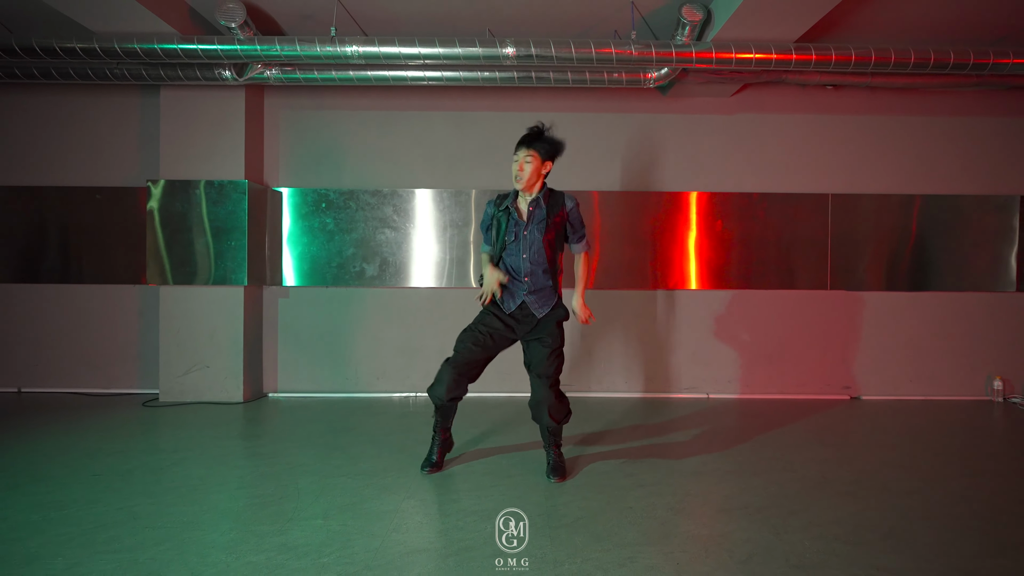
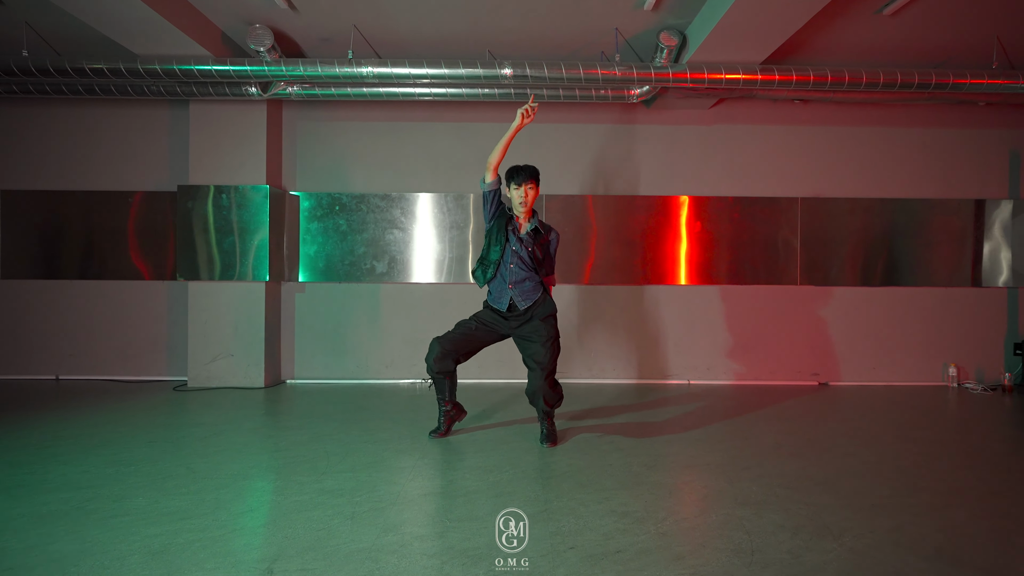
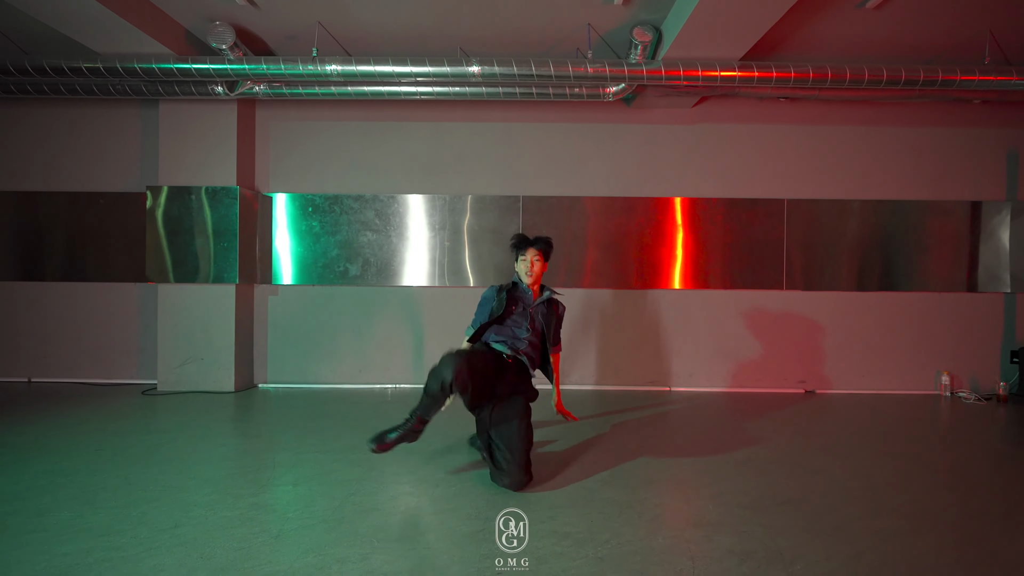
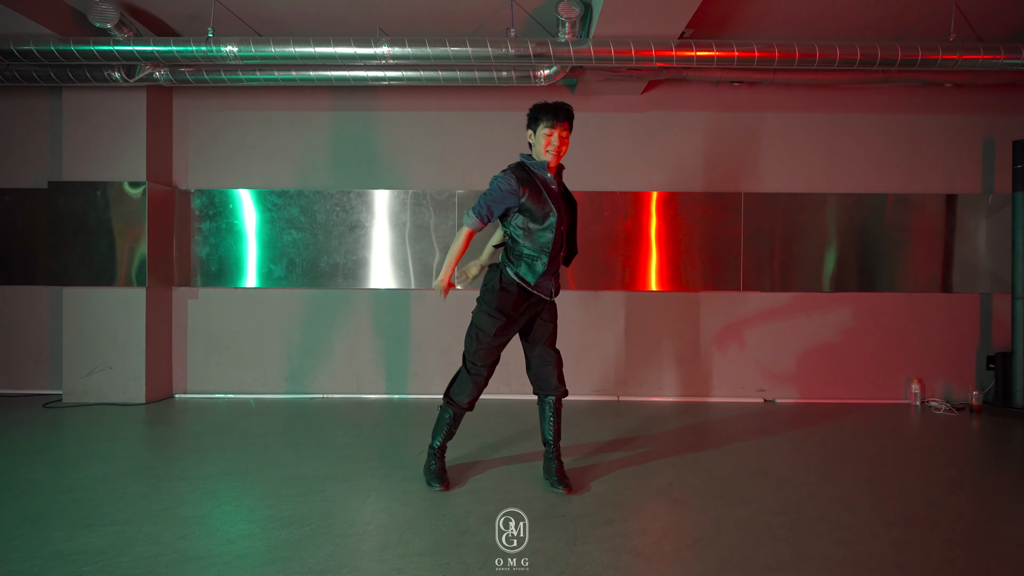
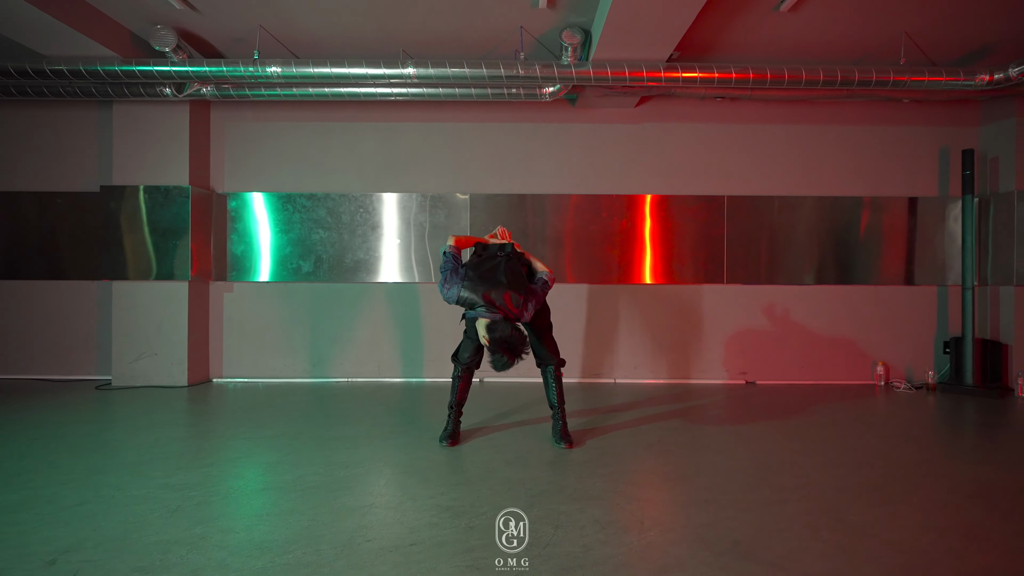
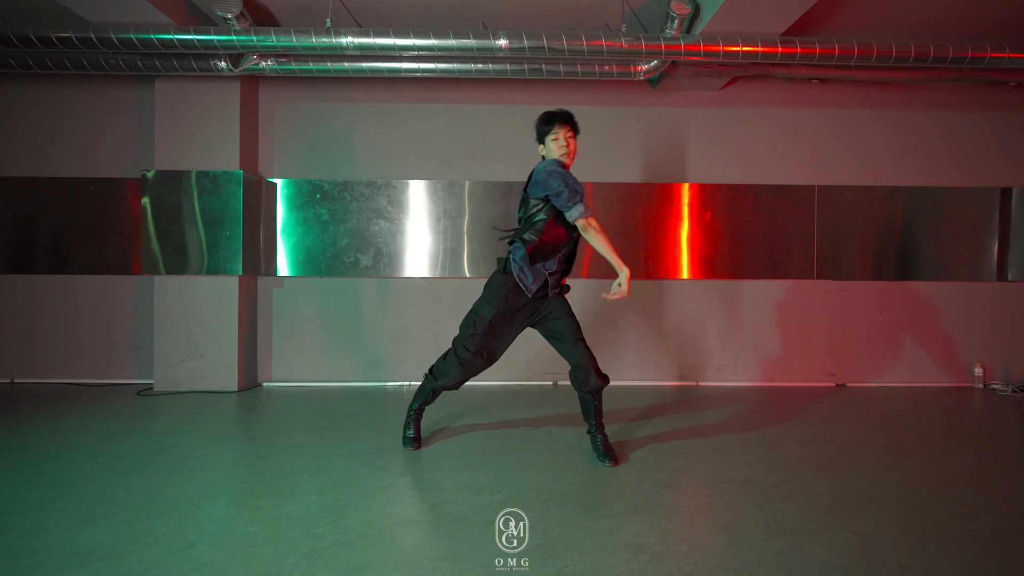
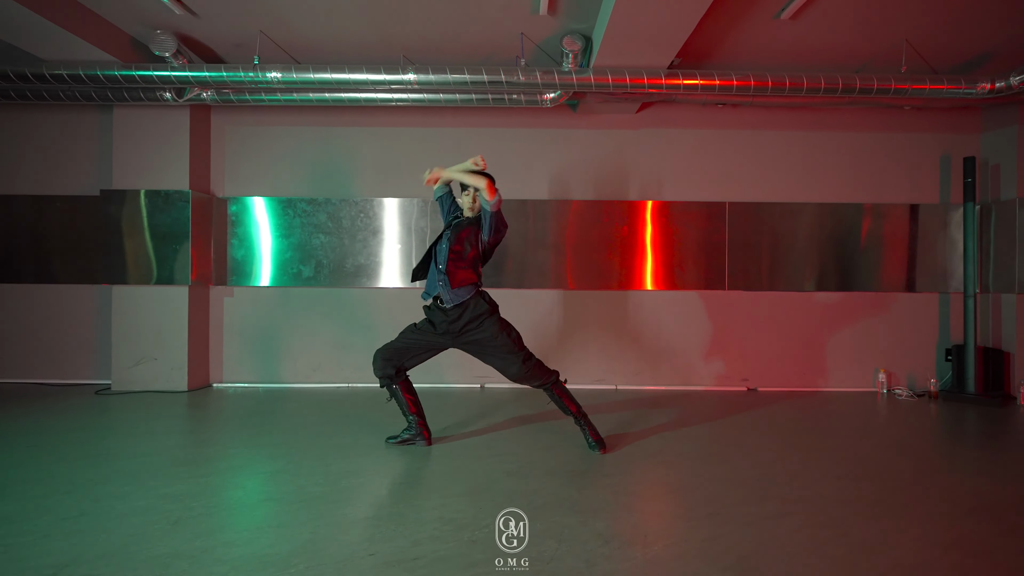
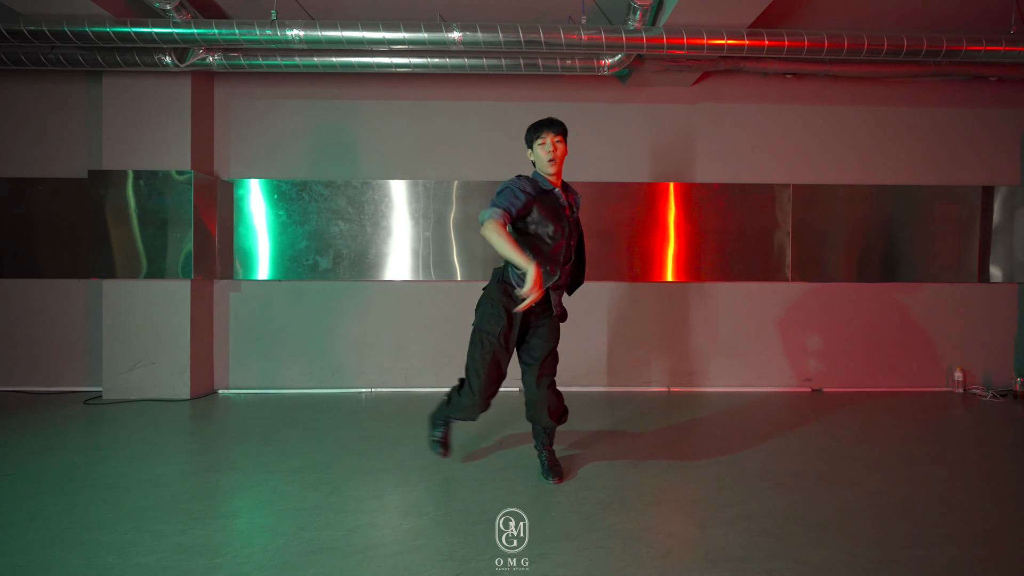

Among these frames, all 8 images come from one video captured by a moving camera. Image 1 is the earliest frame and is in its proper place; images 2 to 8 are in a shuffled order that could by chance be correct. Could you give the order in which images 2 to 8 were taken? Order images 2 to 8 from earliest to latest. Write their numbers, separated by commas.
2, 6, 8, 5, 4, 7, 3
